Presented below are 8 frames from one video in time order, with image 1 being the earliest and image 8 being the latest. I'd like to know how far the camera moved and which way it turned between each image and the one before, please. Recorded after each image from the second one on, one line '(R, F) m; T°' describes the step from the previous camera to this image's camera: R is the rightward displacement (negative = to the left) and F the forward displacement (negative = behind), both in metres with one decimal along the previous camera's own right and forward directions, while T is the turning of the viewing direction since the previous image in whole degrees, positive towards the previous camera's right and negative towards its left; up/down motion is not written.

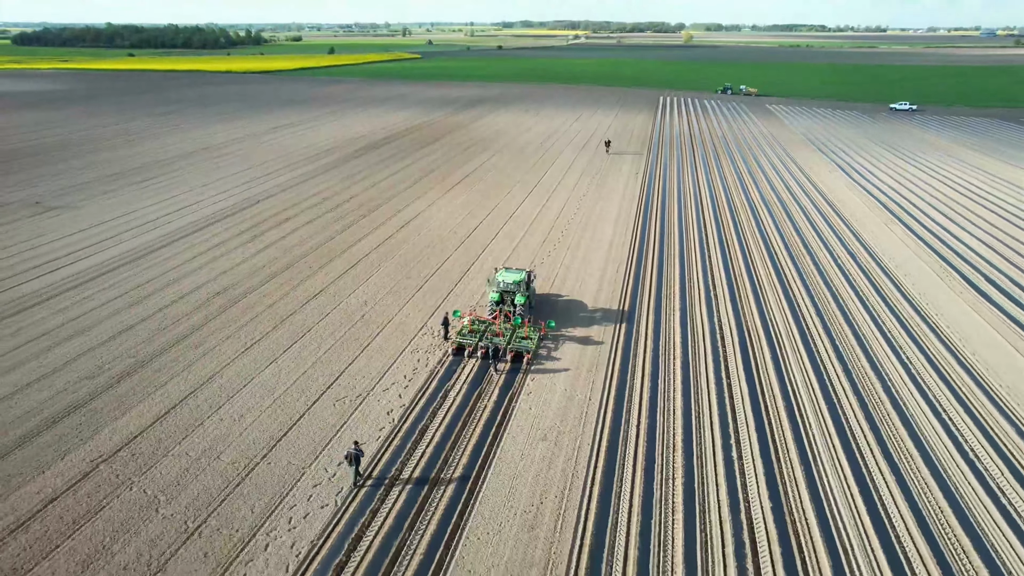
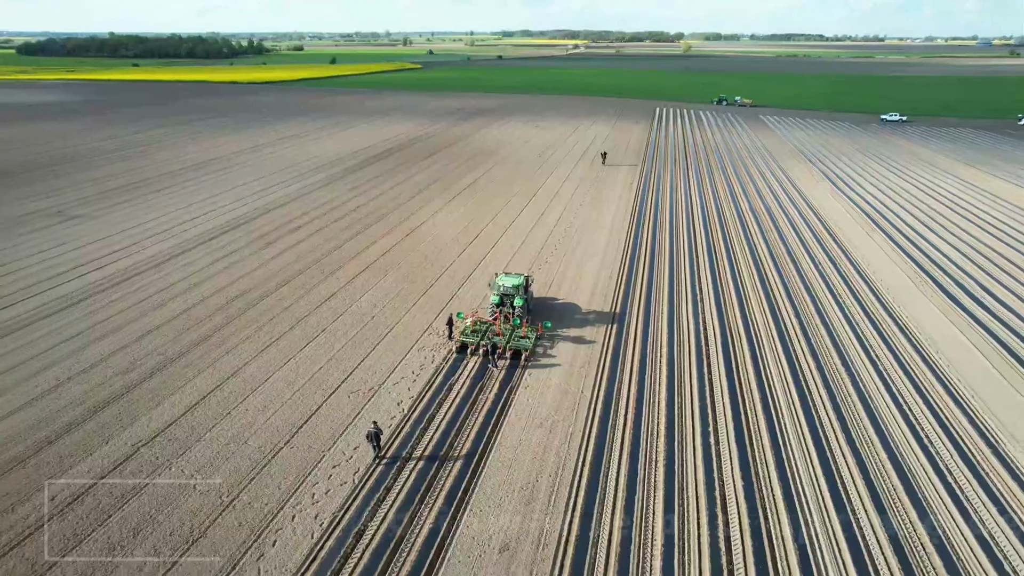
(0.0, -0.7) m; 0°
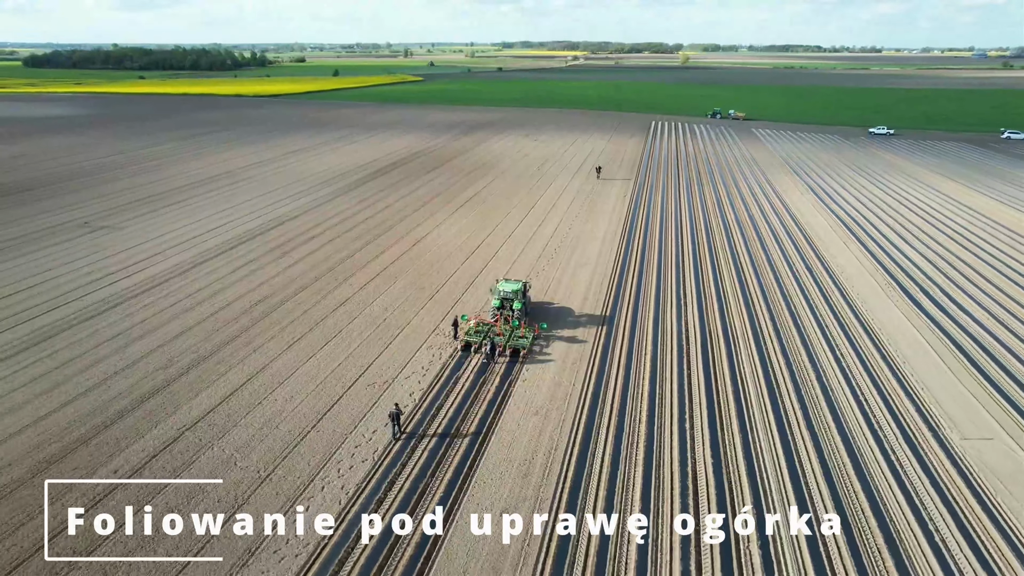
(0.0, -1.0) m; 0°
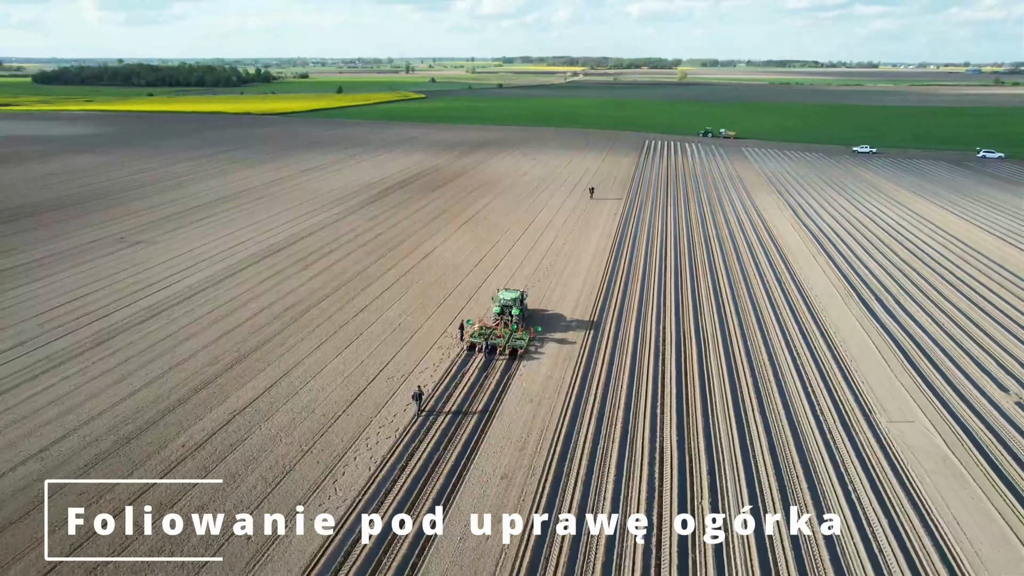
(0.0, -1.6) m; 0°
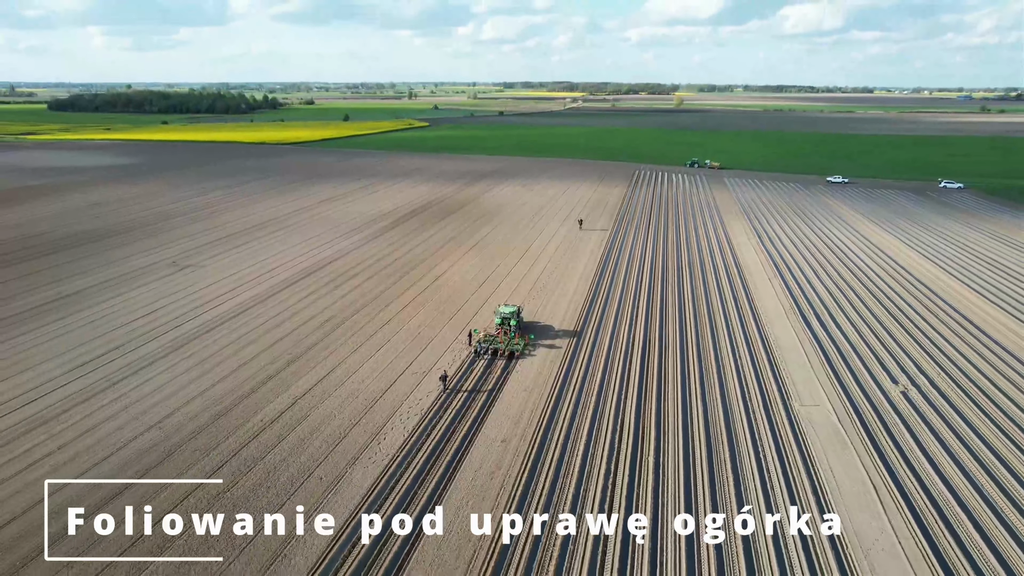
(+0.1, -3.0) m; 0°
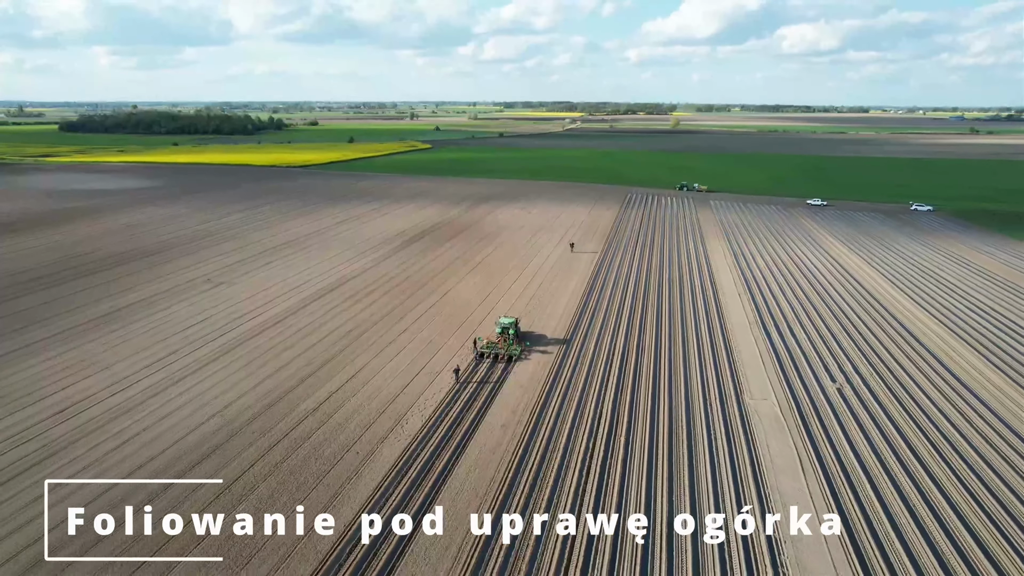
(0.0, -2.6) m; 0°
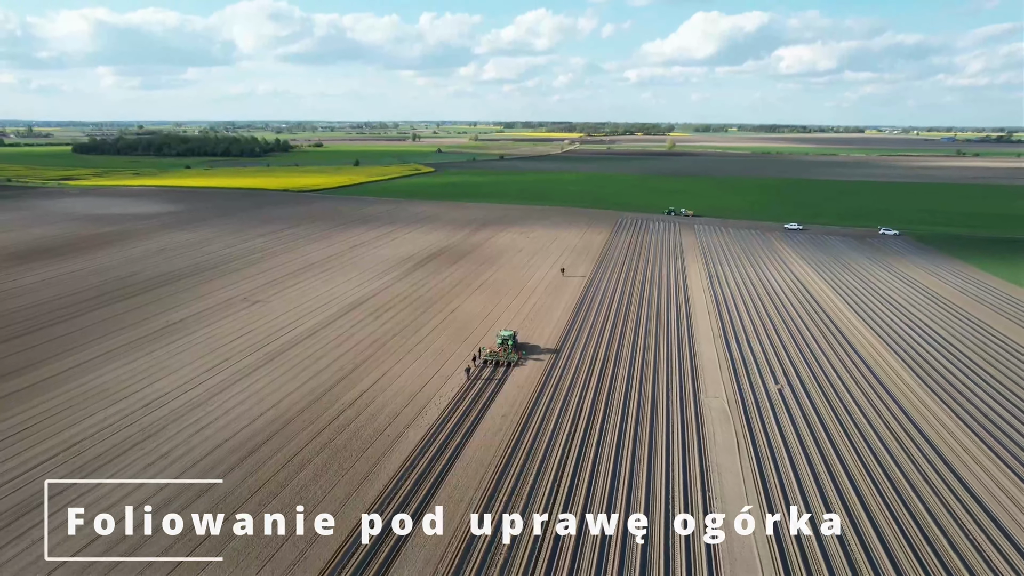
(+0.1, -3.5) m; 0°
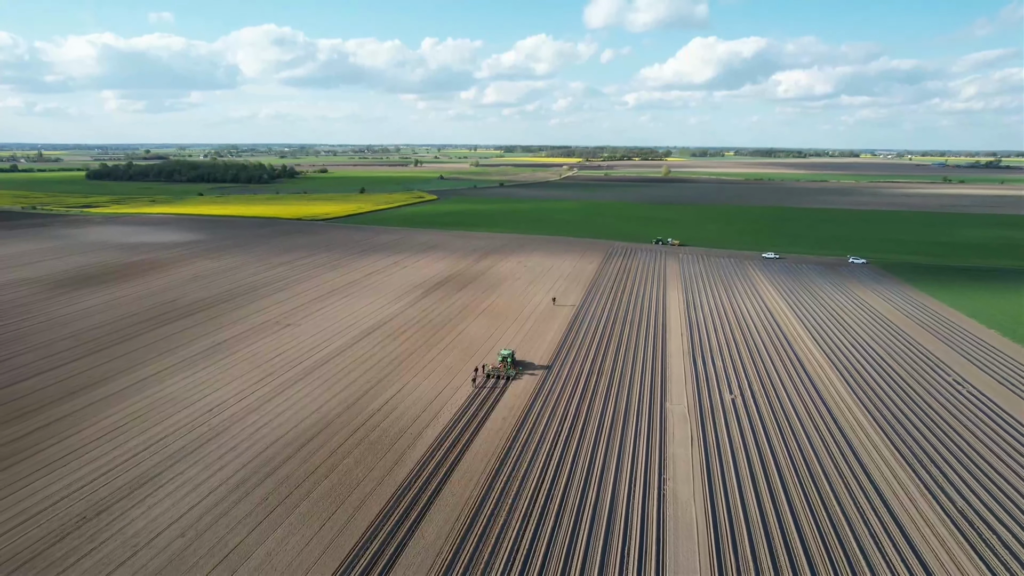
(+0.1, -4.0) m; 0°
